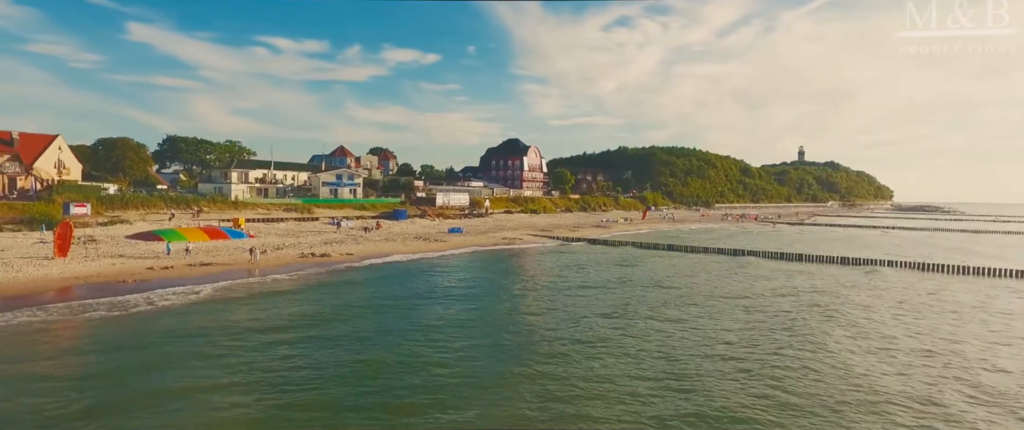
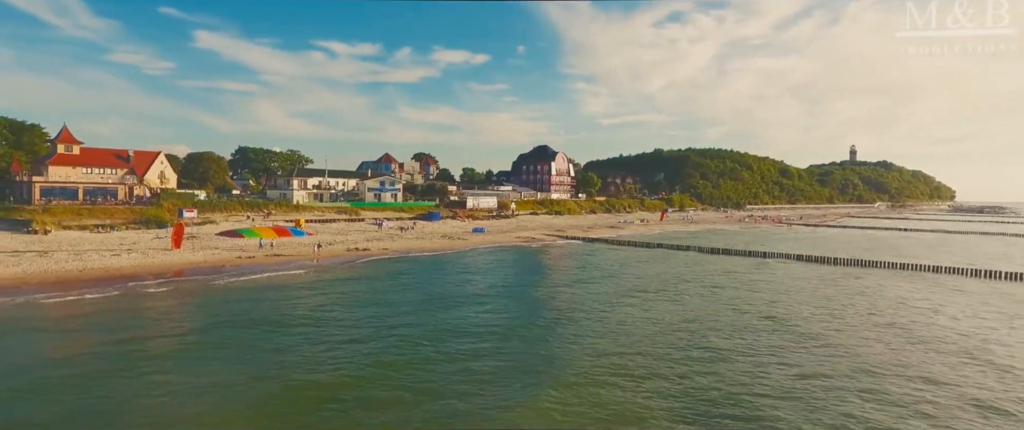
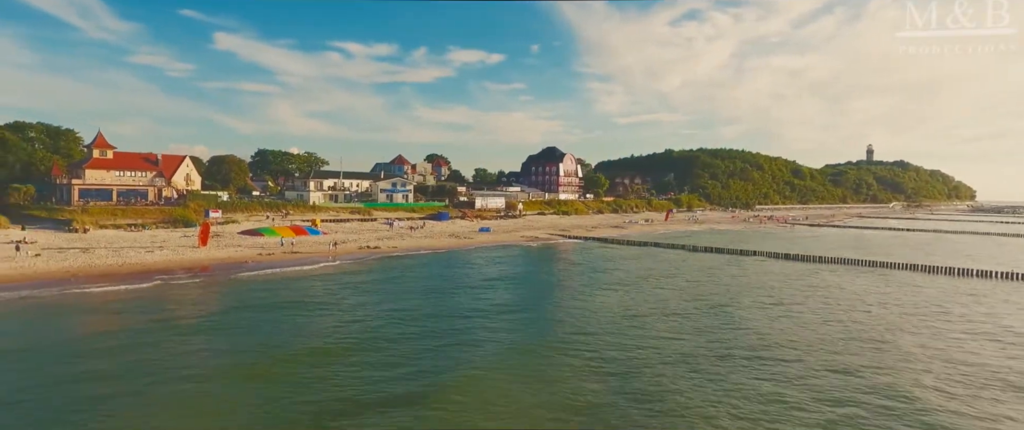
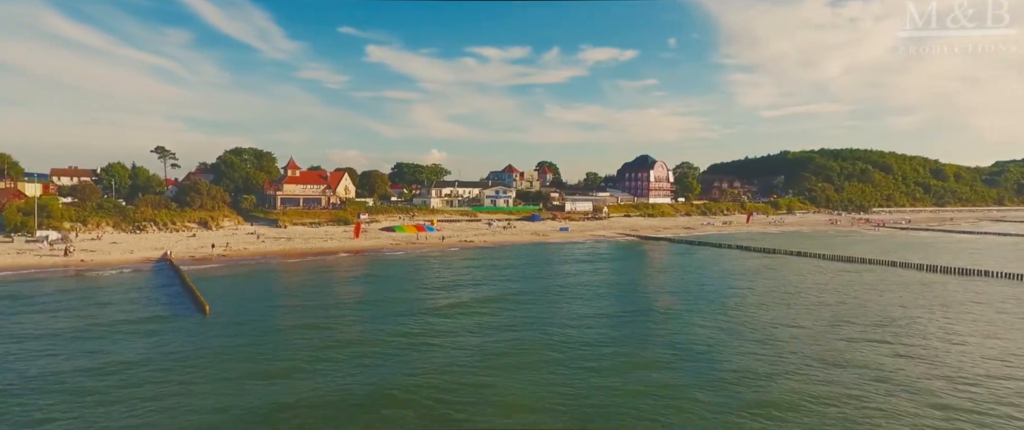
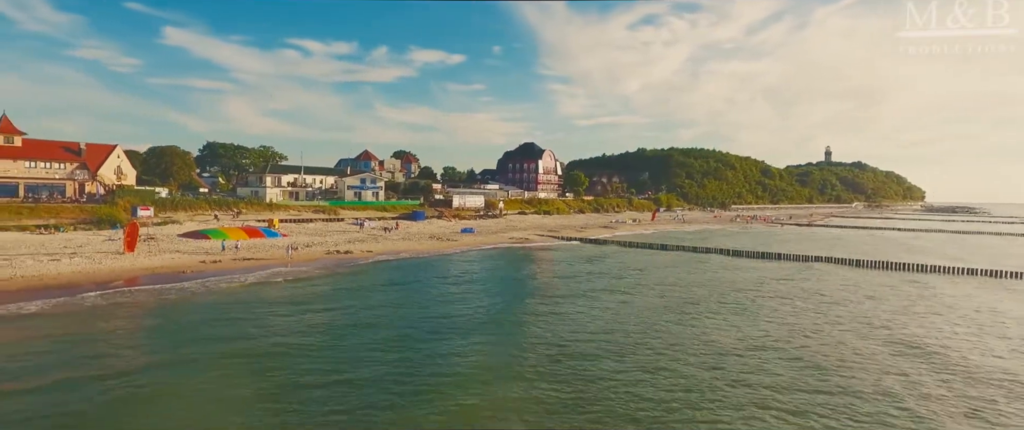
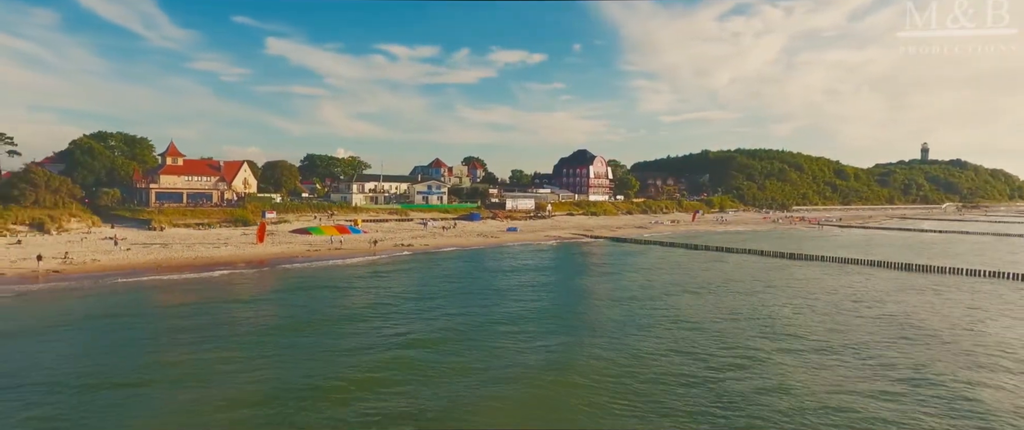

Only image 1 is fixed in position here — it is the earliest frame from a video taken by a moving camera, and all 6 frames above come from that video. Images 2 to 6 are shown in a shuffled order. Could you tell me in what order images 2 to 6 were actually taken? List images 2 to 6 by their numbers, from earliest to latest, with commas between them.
5, 2, 3, 6, 4
